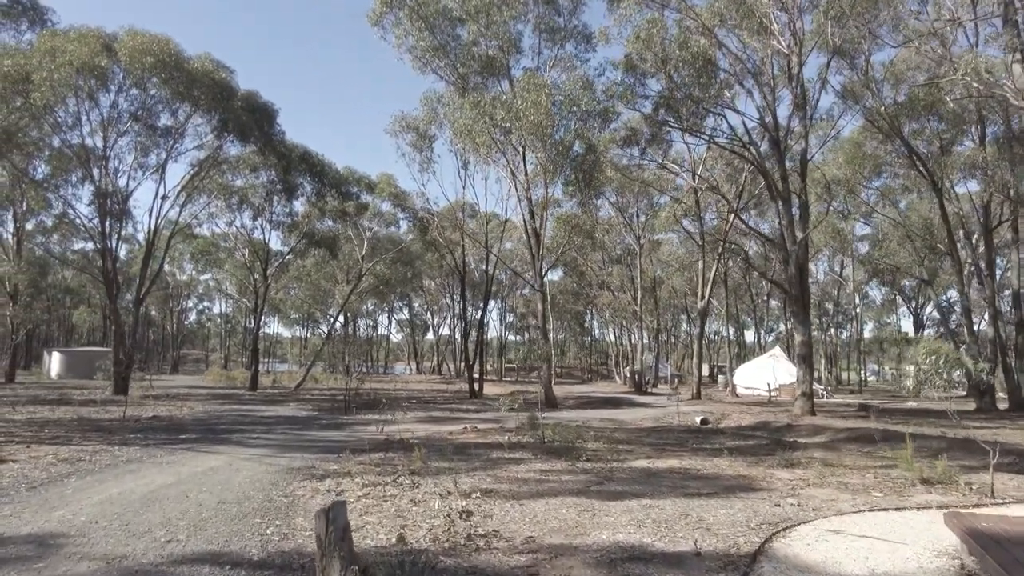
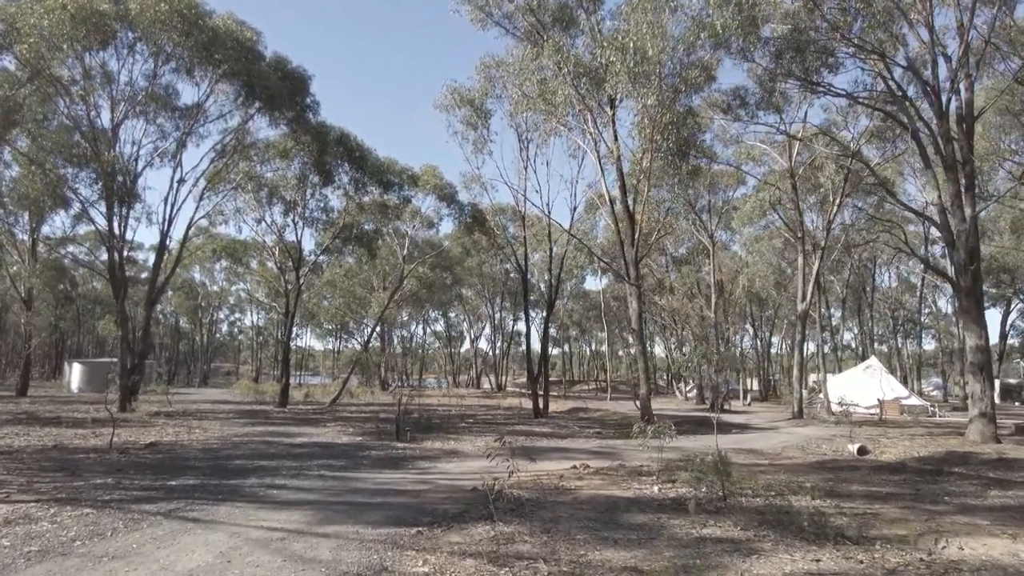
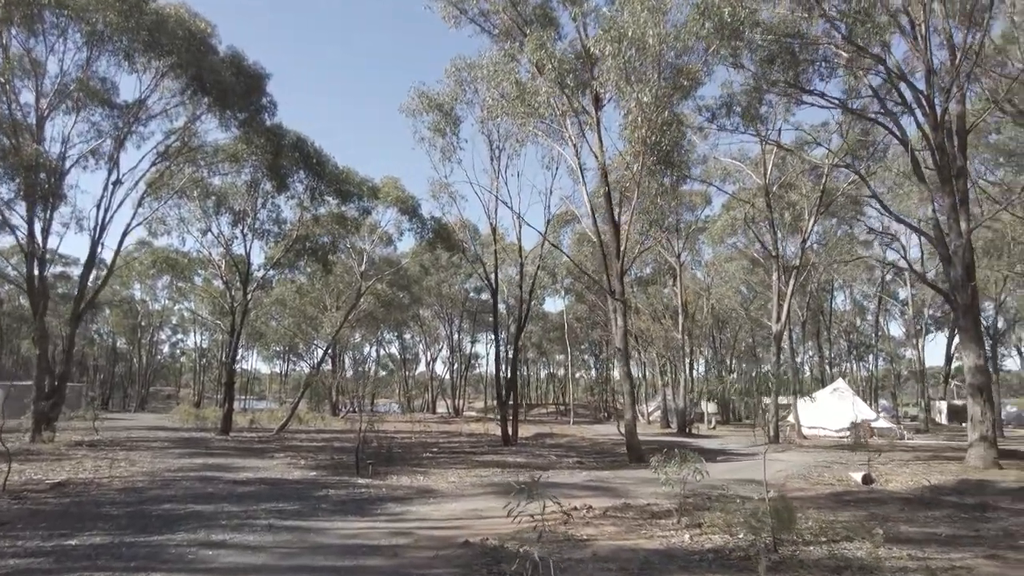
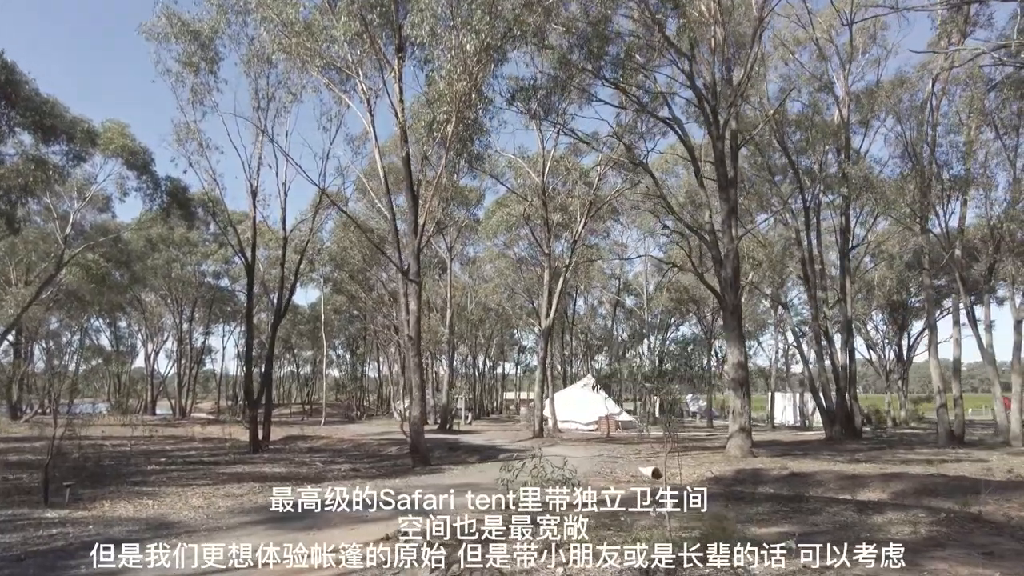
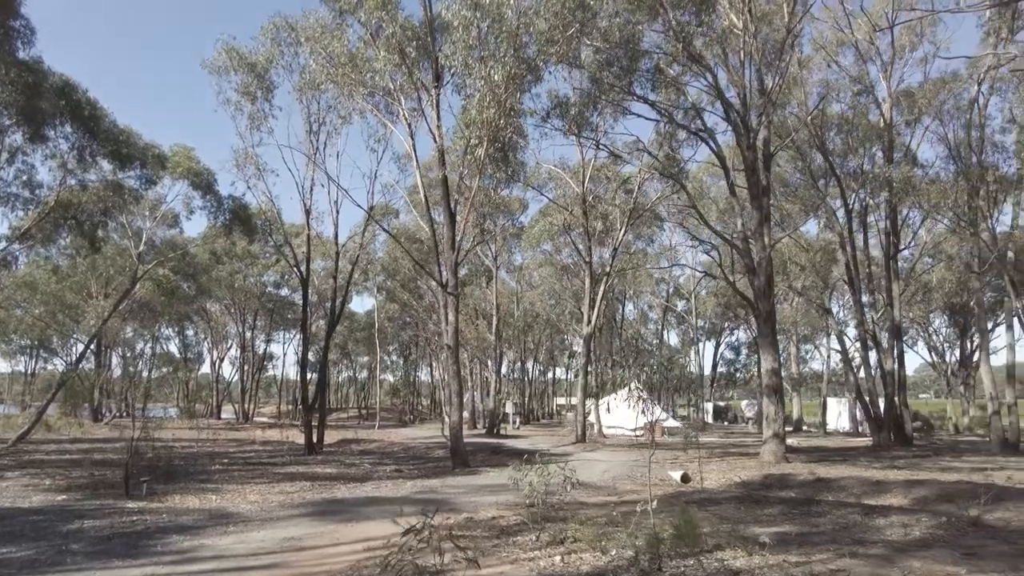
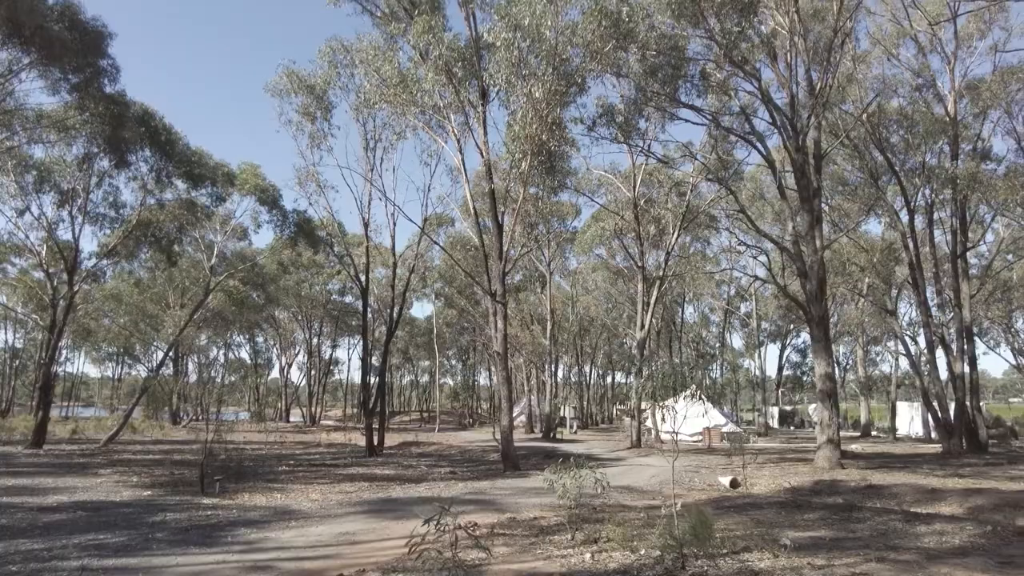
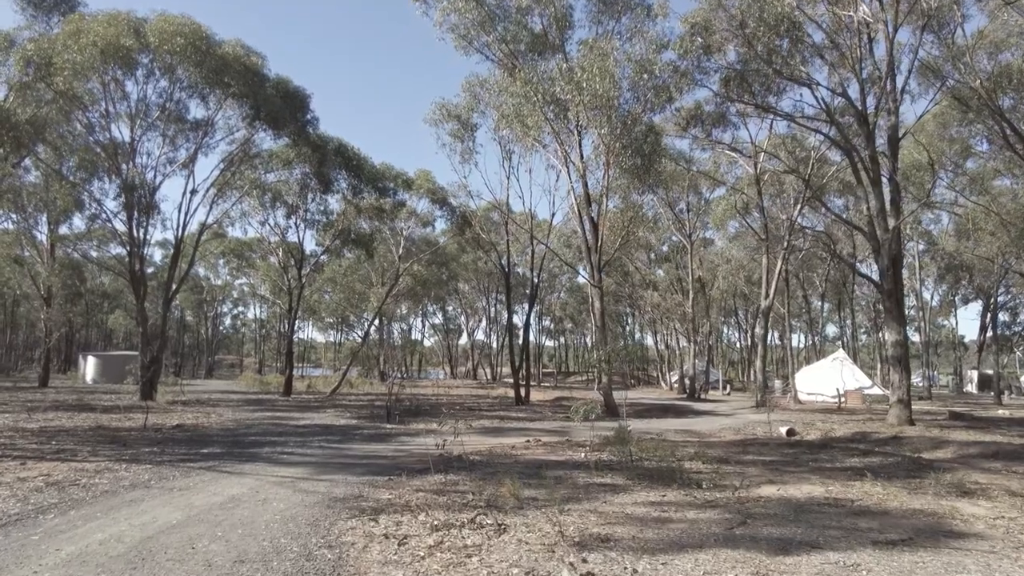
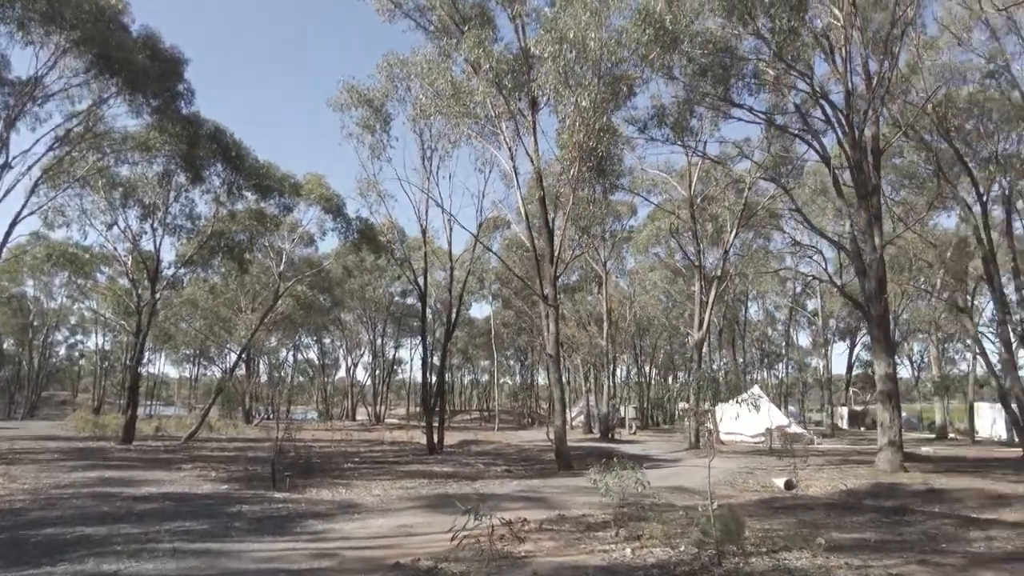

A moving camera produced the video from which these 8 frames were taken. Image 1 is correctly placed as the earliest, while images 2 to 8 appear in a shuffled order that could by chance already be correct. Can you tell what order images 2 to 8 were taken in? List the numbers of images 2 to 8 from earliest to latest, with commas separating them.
7, 2, 3, 8, 6, 5, 4
